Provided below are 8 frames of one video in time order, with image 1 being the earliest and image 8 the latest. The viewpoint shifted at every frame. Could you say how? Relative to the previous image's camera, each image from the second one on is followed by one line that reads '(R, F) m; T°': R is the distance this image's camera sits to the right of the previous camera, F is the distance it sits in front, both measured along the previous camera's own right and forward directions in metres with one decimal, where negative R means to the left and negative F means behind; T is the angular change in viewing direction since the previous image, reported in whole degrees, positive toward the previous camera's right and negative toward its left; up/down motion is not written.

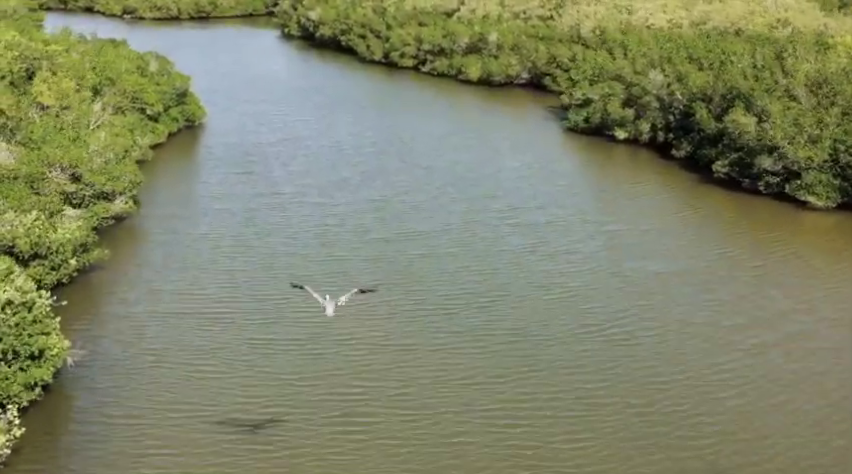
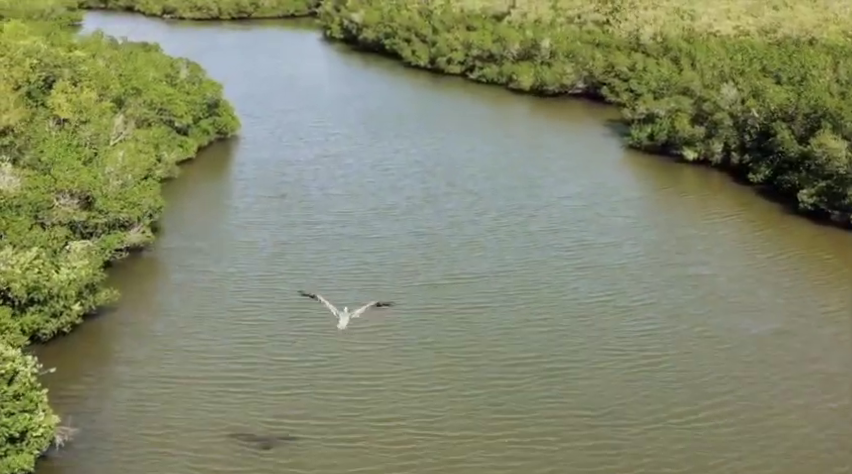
(-0.4, +5.2) m; -2°
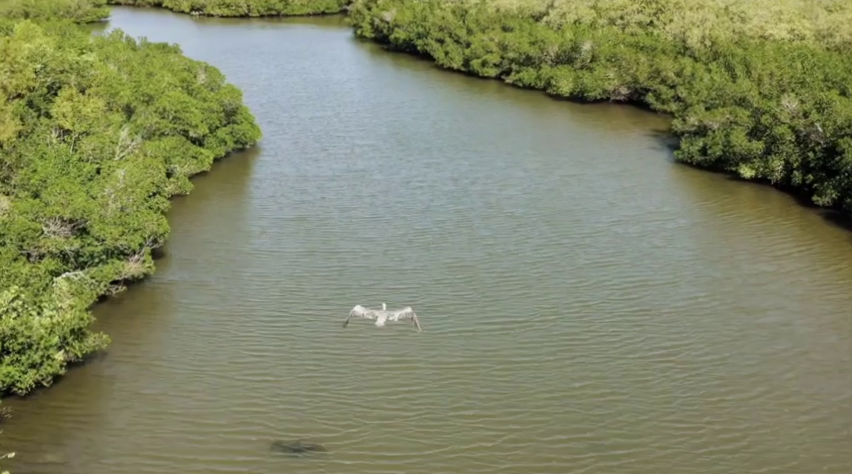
(-0.1, +4.5) m; -1°
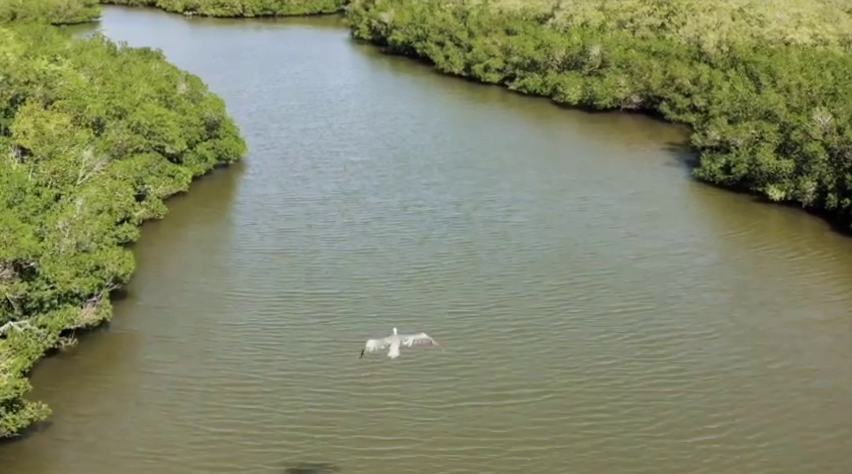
(+0.1, +4.7) m; 0°
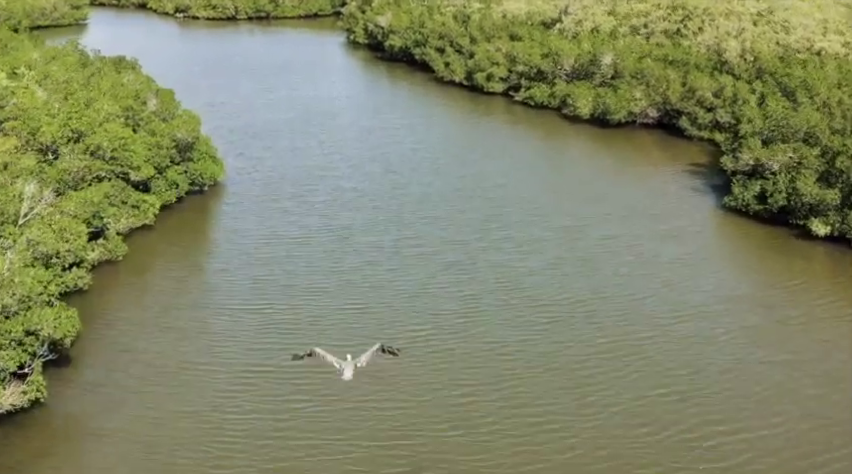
(+0.1, +5.9) m; 0°
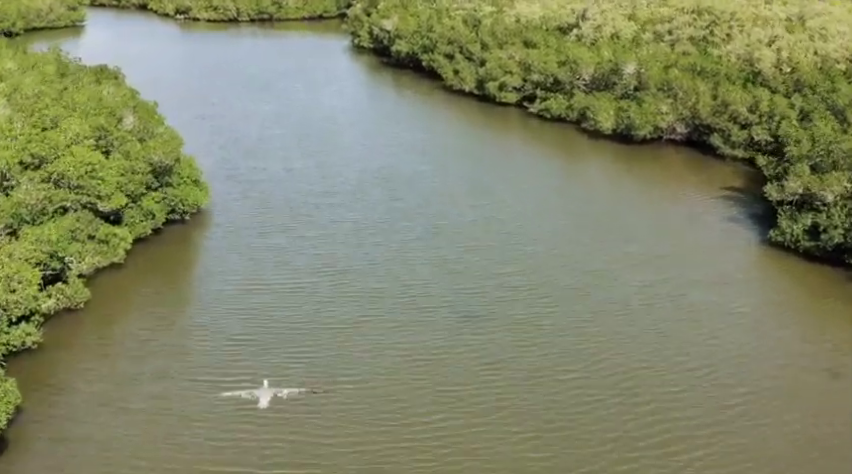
(0.0, +5.5) m; 0°
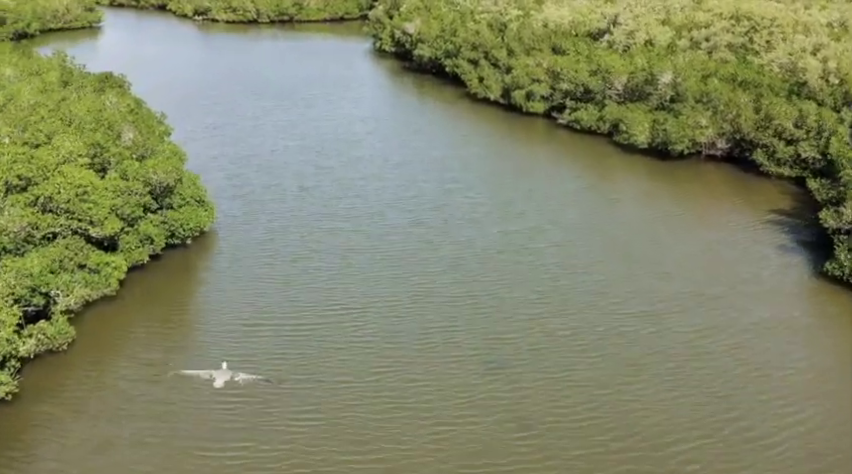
(0.0, +3.7) m; -1°
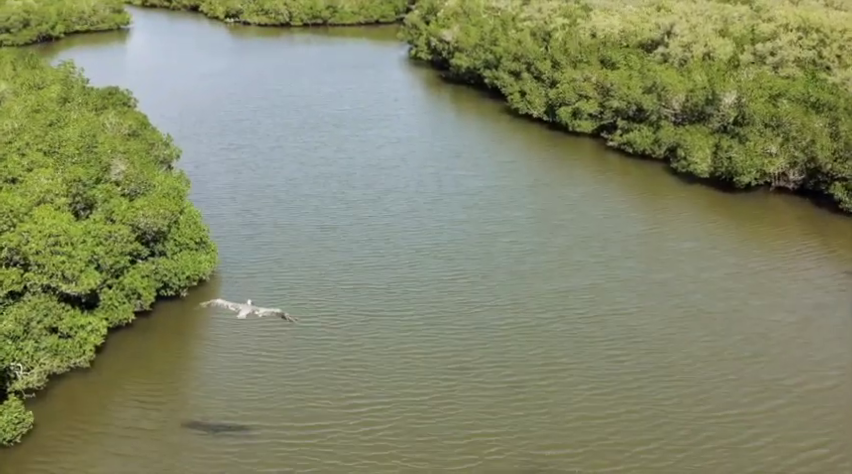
(+0.1, +5.9) m; -2°
